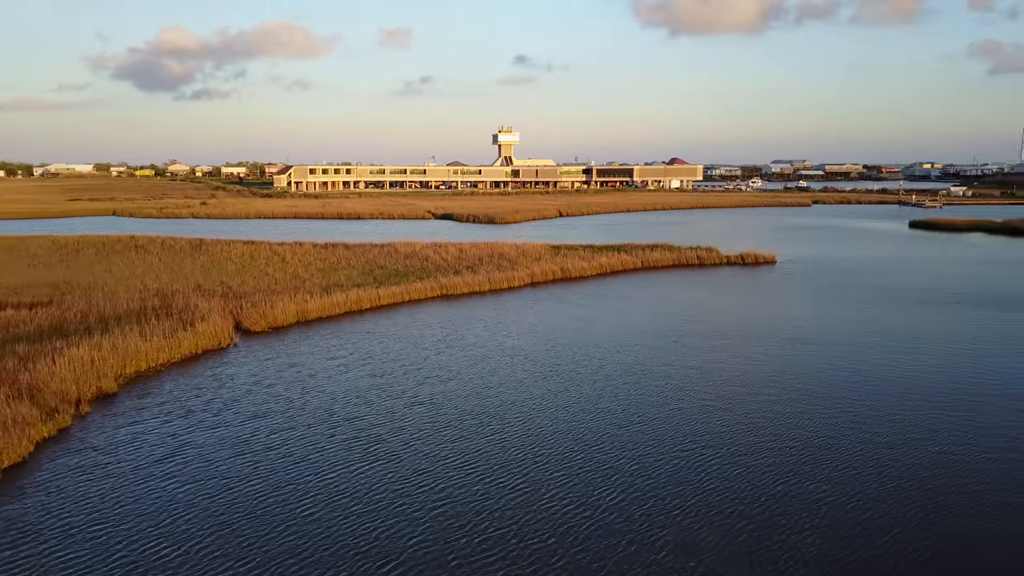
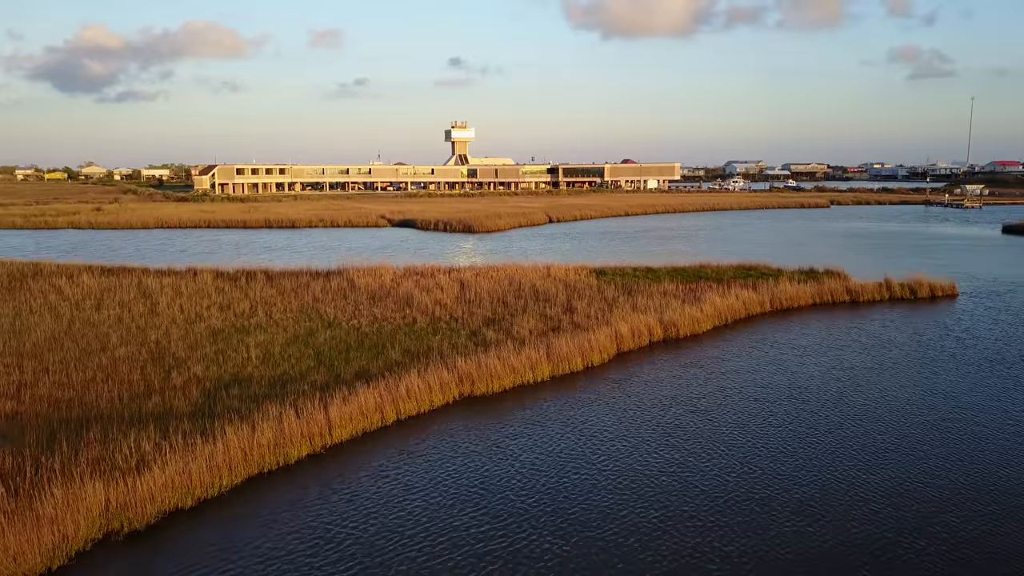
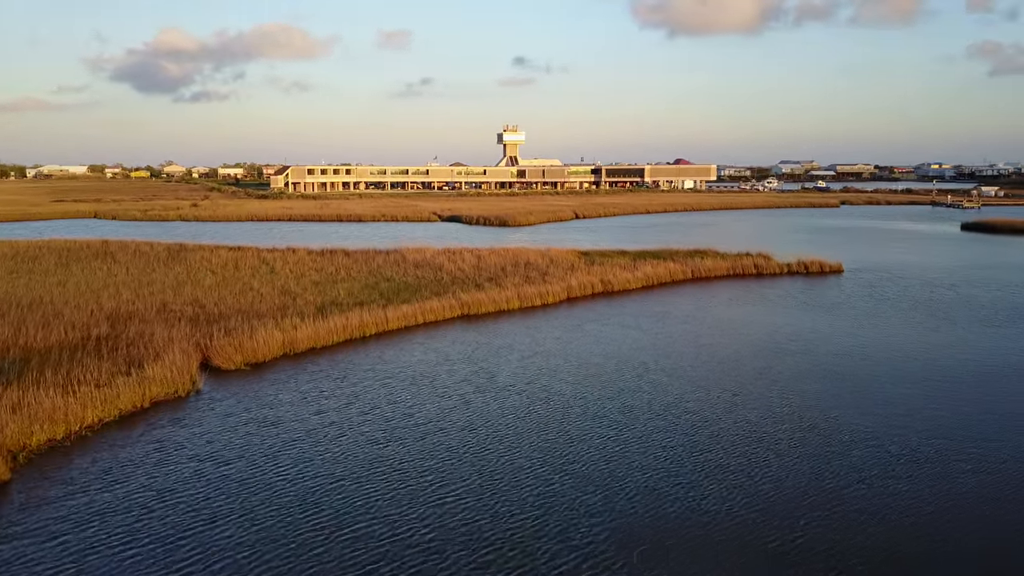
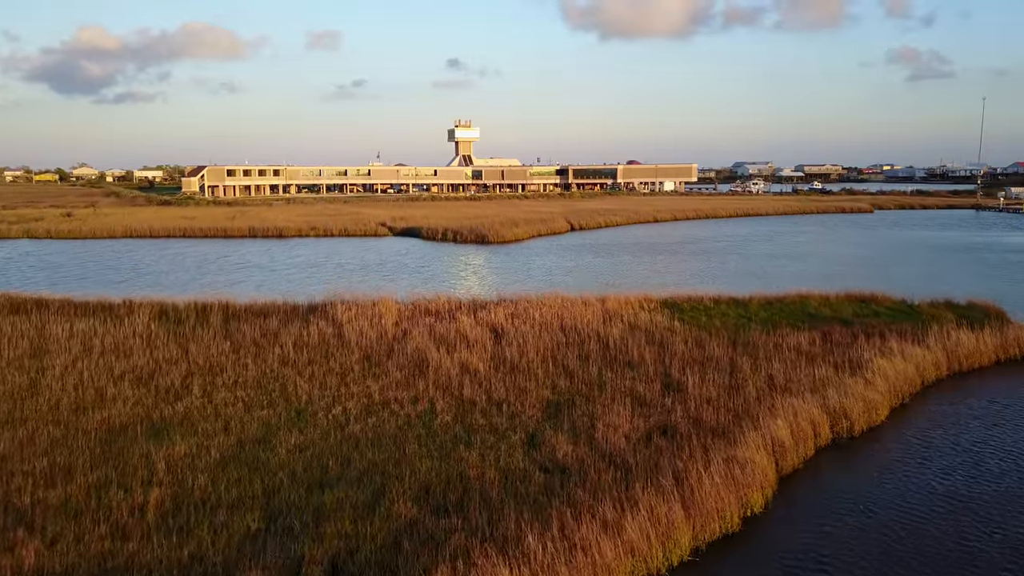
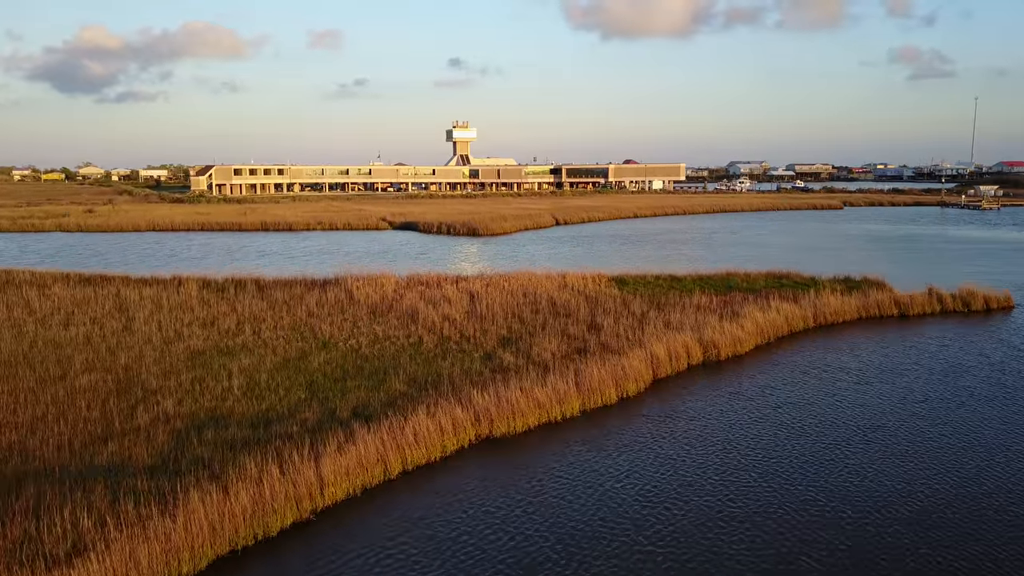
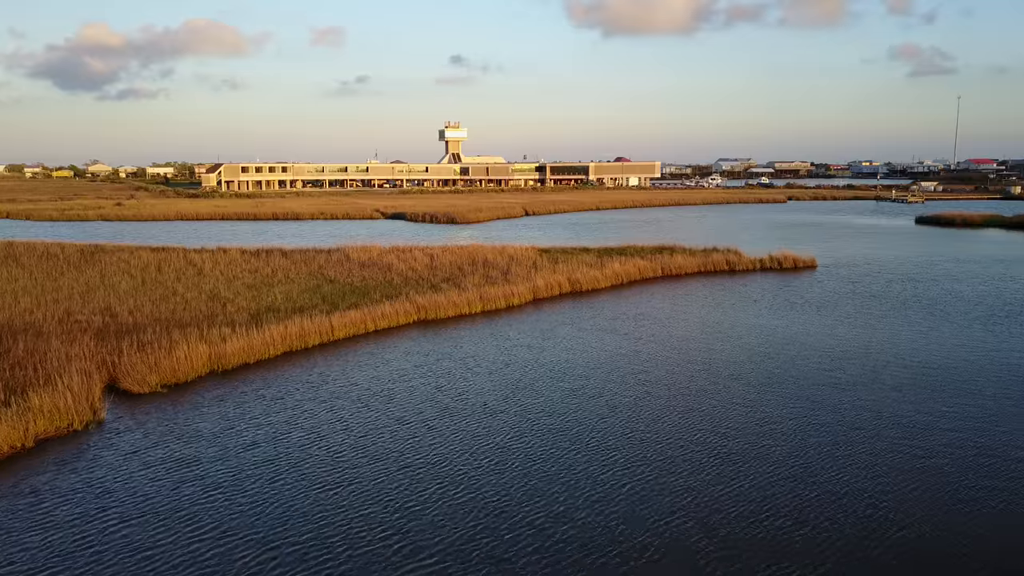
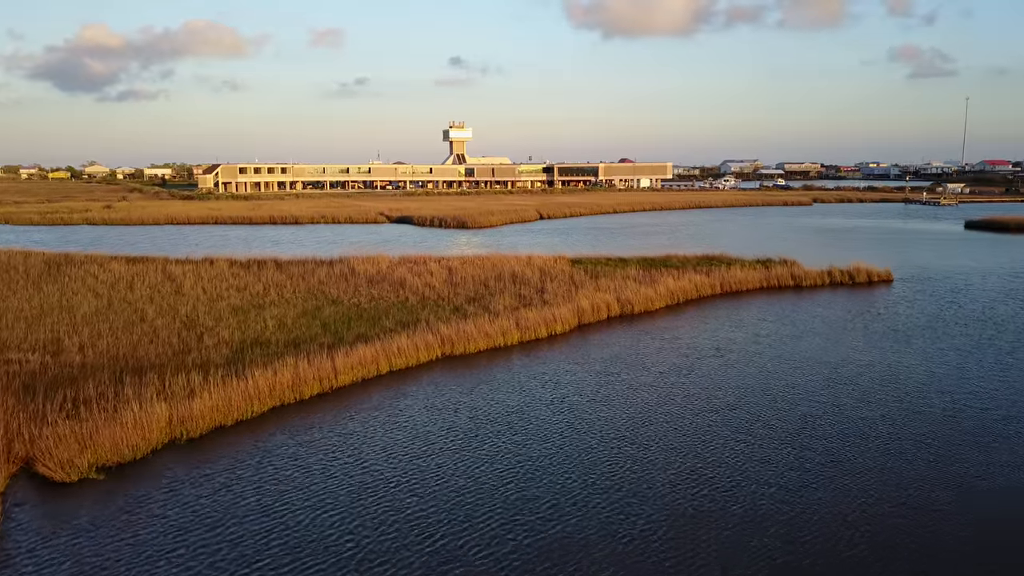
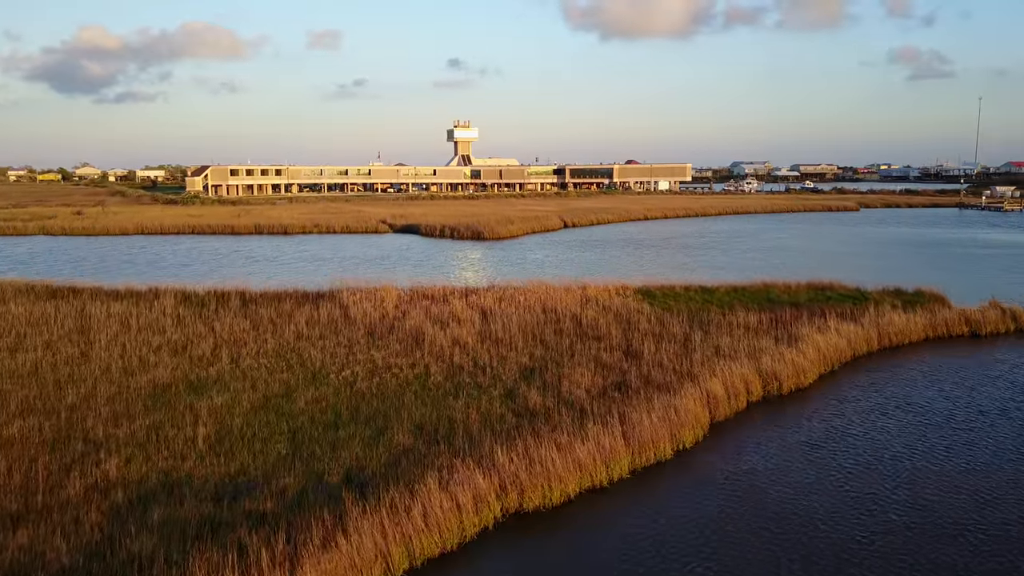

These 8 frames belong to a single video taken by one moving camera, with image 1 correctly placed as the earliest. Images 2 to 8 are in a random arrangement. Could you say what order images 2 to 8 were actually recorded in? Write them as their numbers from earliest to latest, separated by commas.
3, 6, 7, 2, 5, 8, 4
